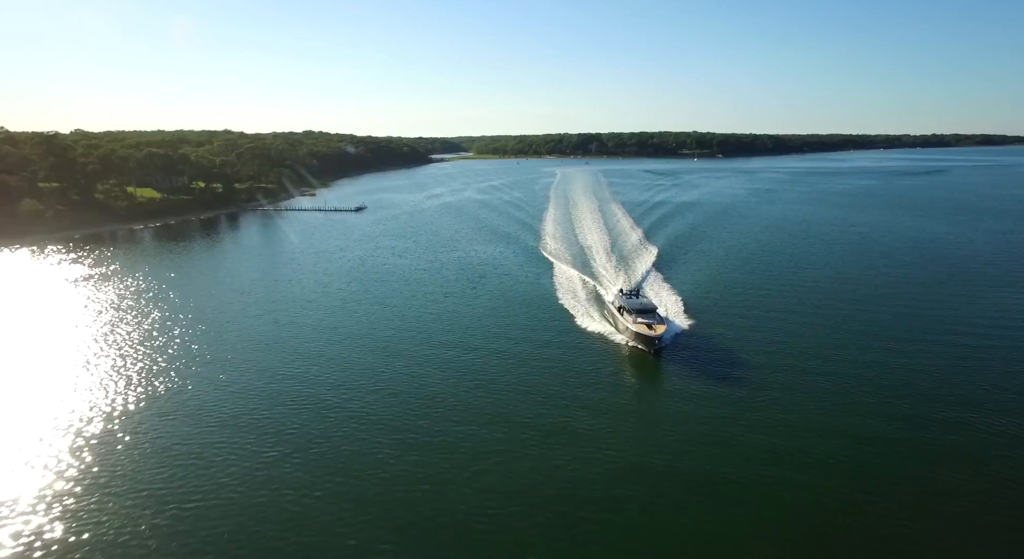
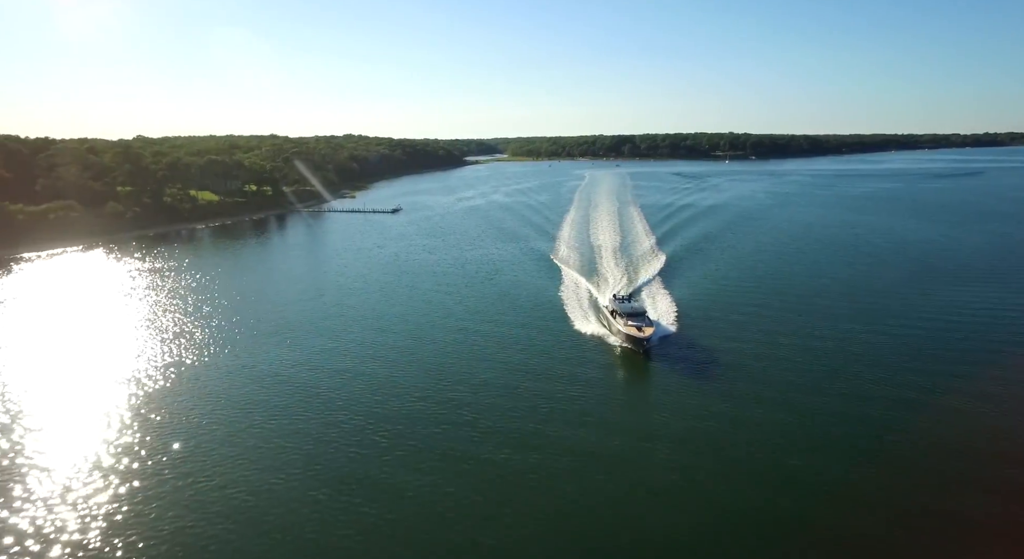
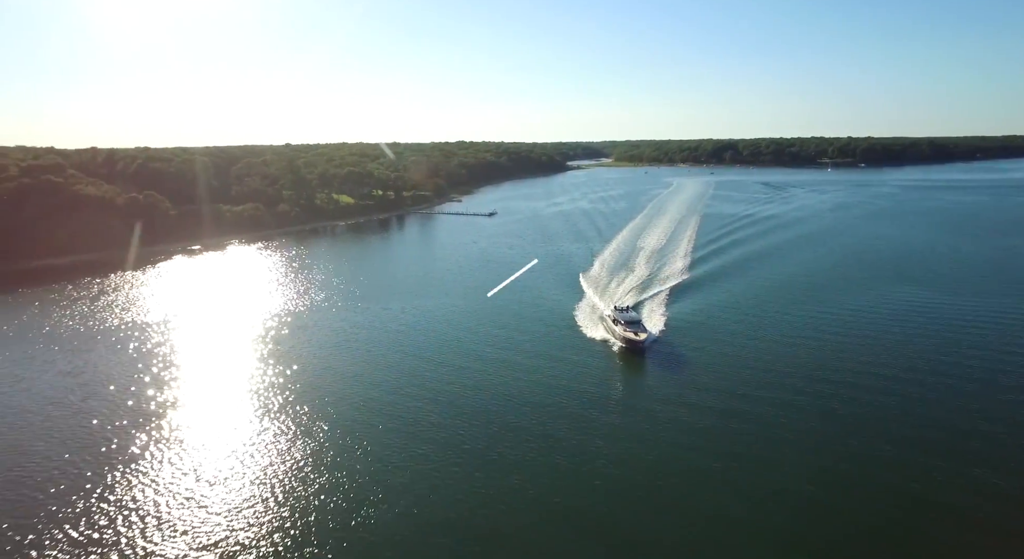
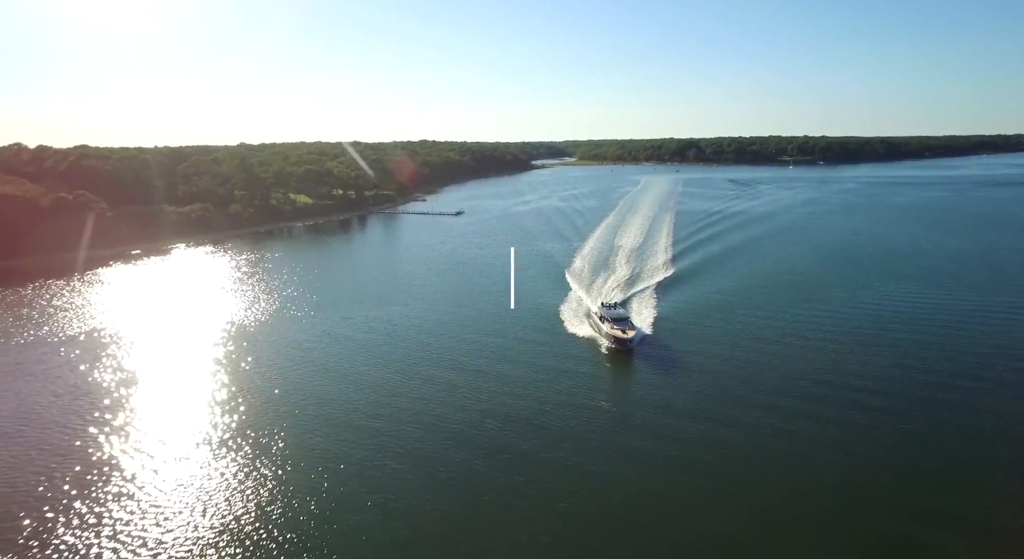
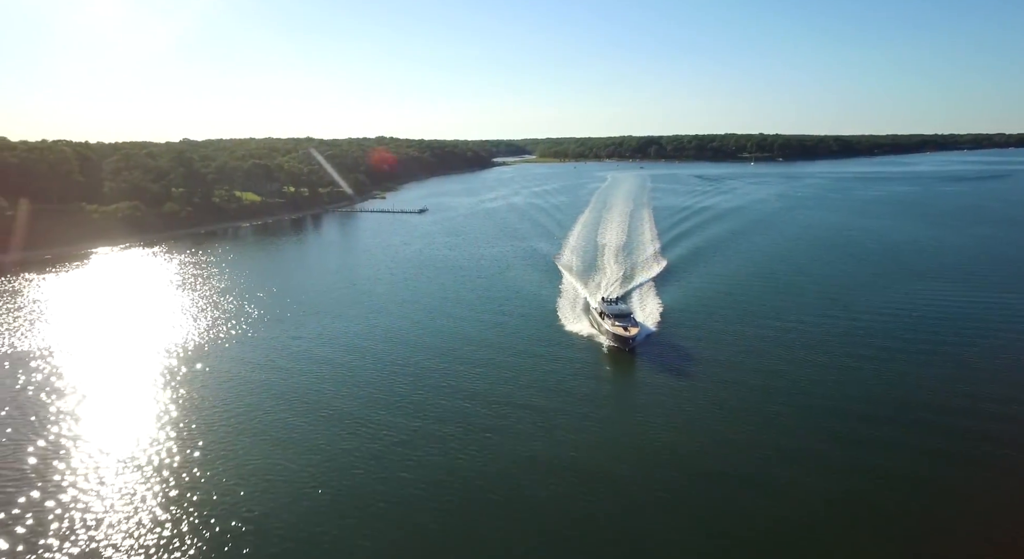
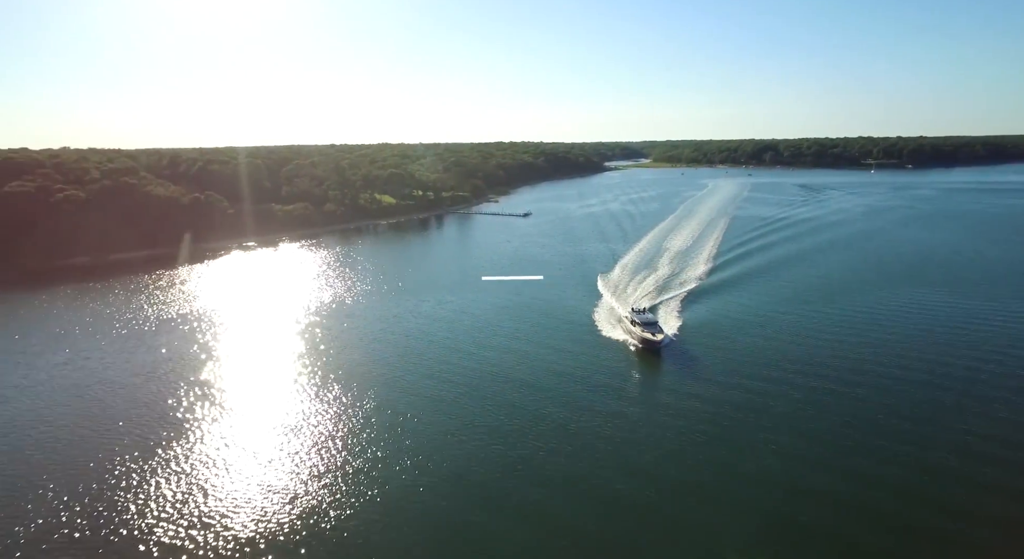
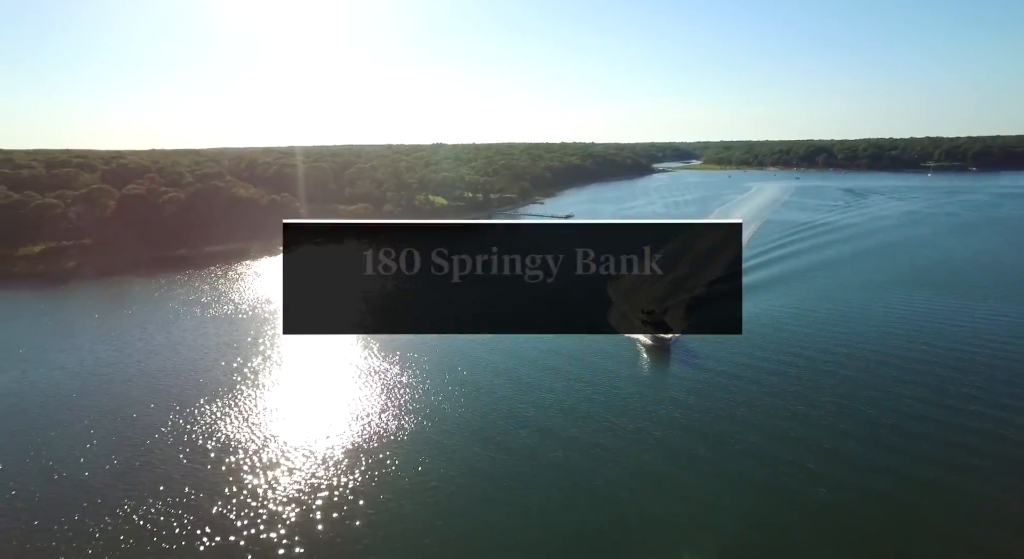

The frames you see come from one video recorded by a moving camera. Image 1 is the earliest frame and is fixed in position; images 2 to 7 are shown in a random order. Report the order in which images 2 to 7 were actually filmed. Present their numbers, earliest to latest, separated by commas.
2, 5, 4, 3, 6, 7
